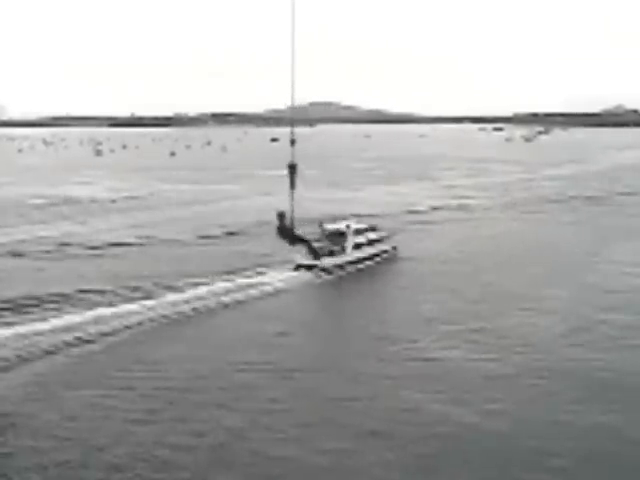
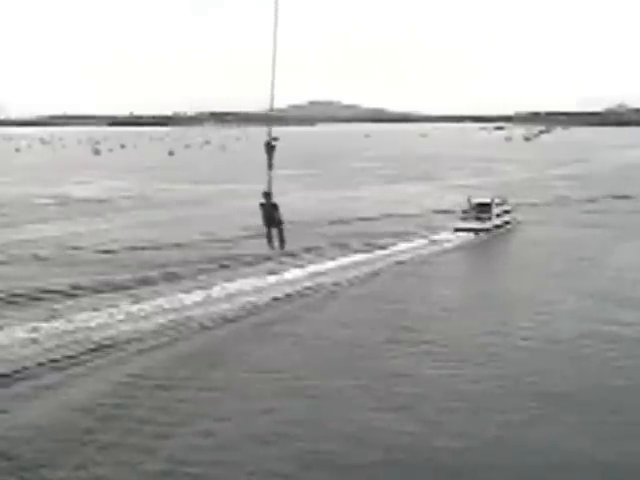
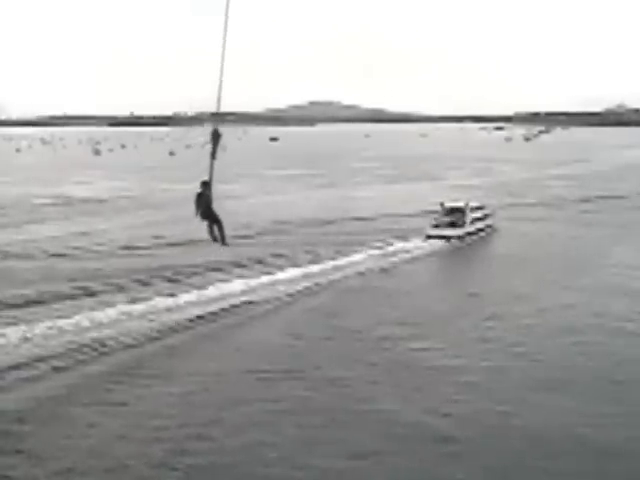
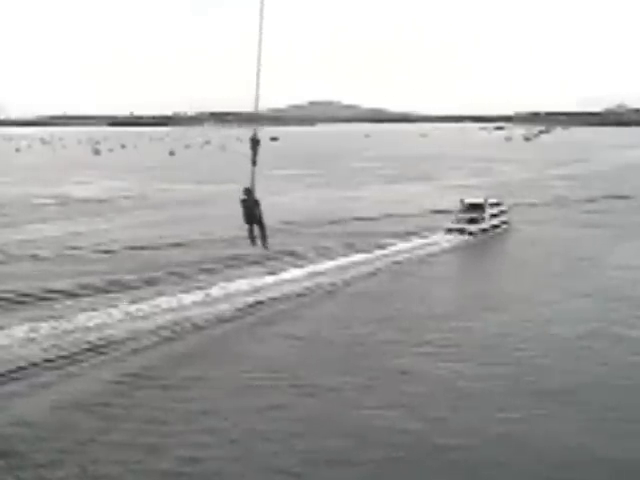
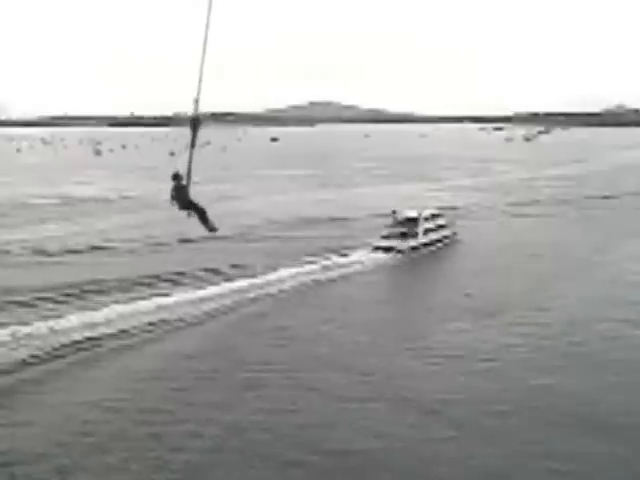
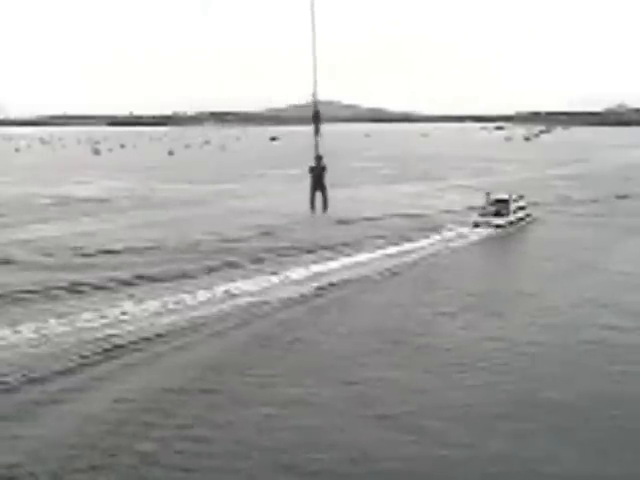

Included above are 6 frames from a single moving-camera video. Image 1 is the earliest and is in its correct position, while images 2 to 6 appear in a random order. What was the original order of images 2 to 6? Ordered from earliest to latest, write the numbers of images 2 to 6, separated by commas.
5, 3, 4, 2, 6
